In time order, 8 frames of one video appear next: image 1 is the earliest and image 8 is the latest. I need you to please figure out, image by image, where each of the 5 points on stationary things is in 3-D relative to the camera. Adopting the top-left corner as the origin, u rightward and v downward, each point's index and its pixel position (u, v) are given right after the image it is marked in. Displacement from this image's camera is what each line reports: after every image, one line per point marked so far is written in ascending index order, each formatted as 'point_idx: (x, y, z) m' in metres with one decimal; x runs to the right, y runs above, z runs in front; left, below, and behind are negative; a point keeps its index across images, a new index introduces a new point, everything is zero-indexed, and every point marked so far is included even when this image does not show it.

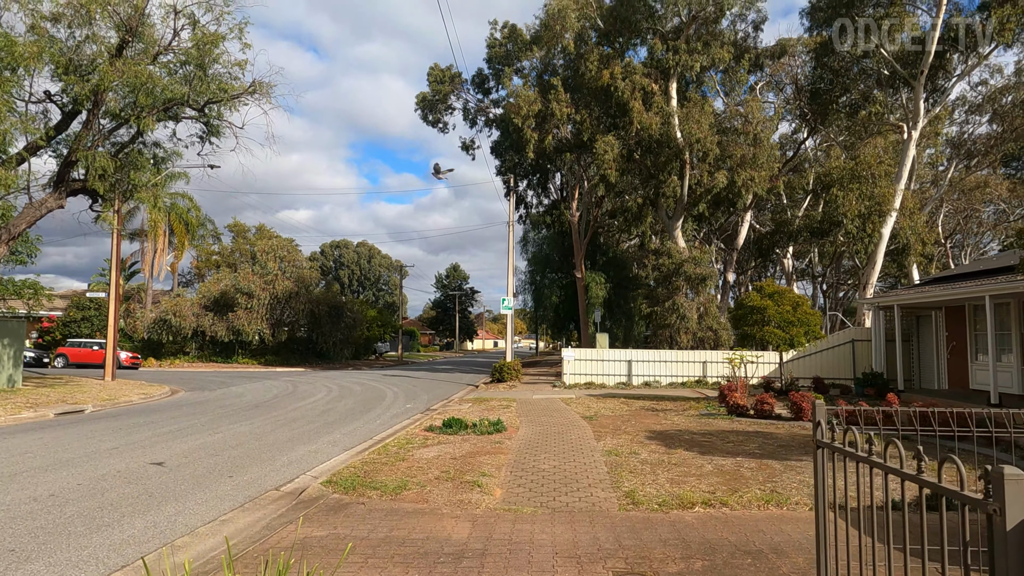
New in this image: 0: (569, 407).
0: (+1.2, -2.6, +14.5) m
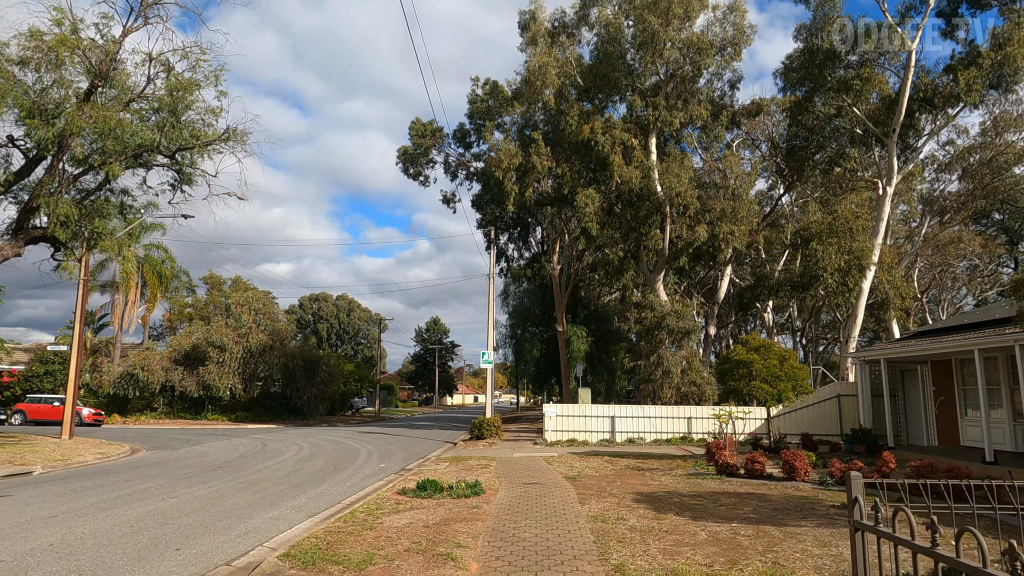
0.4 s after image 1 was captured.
0: (+0.7, -3.7, +13.8) m
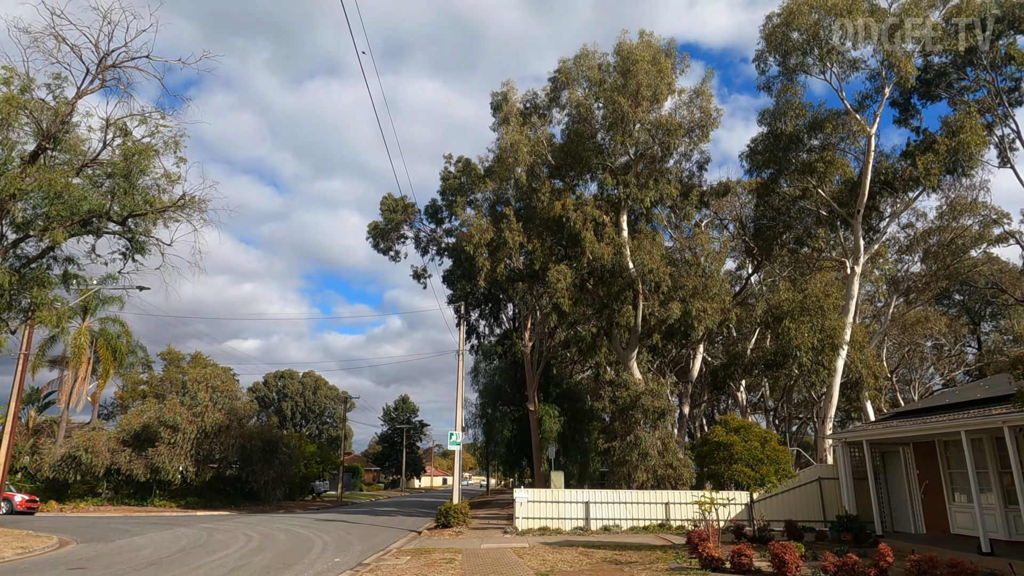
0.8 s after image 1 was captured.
0: (+0.1, -5.2, +12.7) m
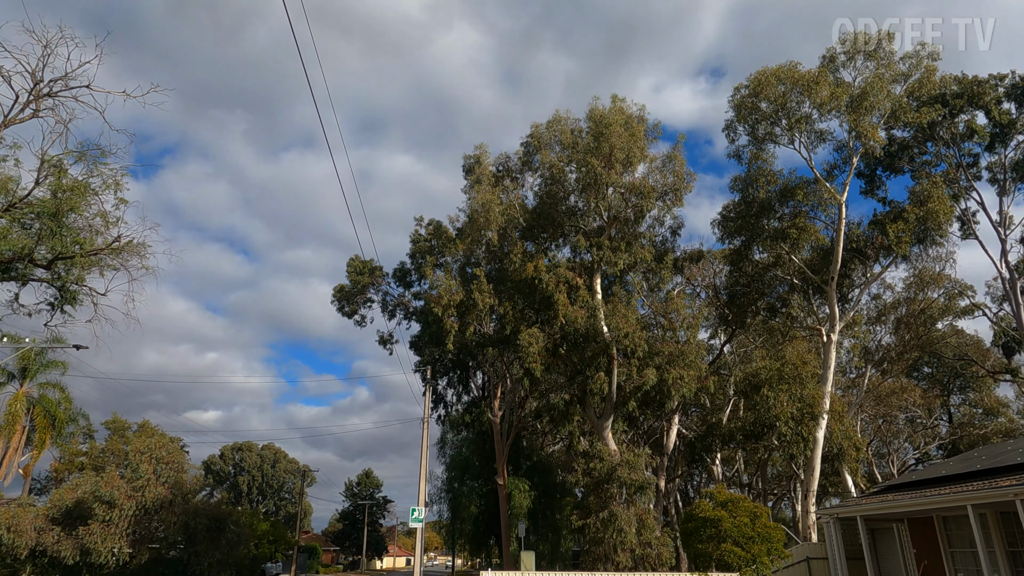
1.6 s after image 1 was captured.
0: (-0.5, -6.2, +11.1) m
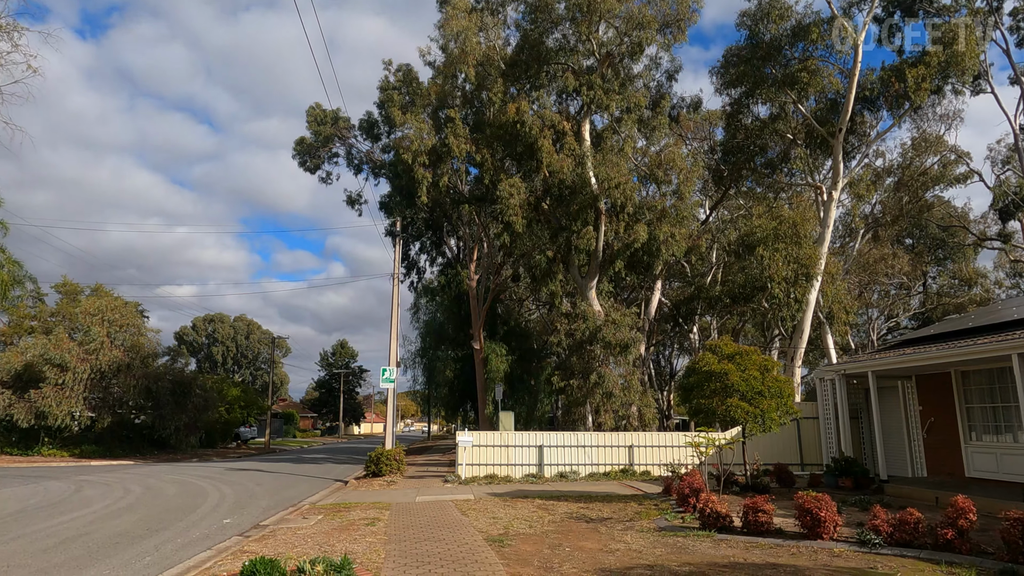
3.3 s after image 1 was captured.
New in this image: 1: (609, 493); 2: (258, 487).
0: (-0.8, -3.4, +9.9) m
1: (+1.9, -4.1, +13.3) m
2: (-6.0, -4.7, +15.8) m
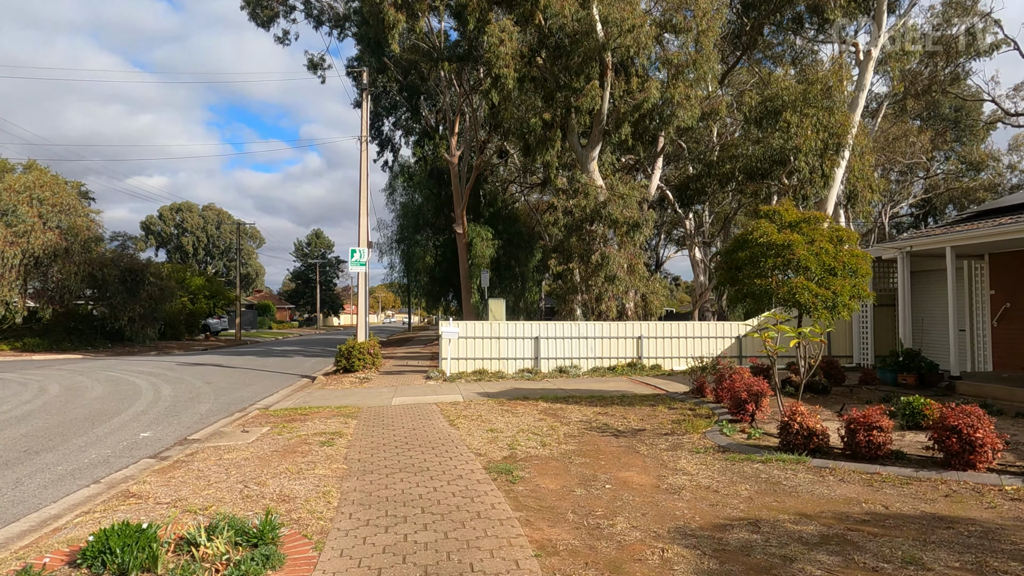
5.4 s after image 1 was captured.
0: (-0.7, -1.6, +7.6) m
1: (+1.9, -1.7, +11.1) m
2: (-6.2, -2.0, +13.4) m
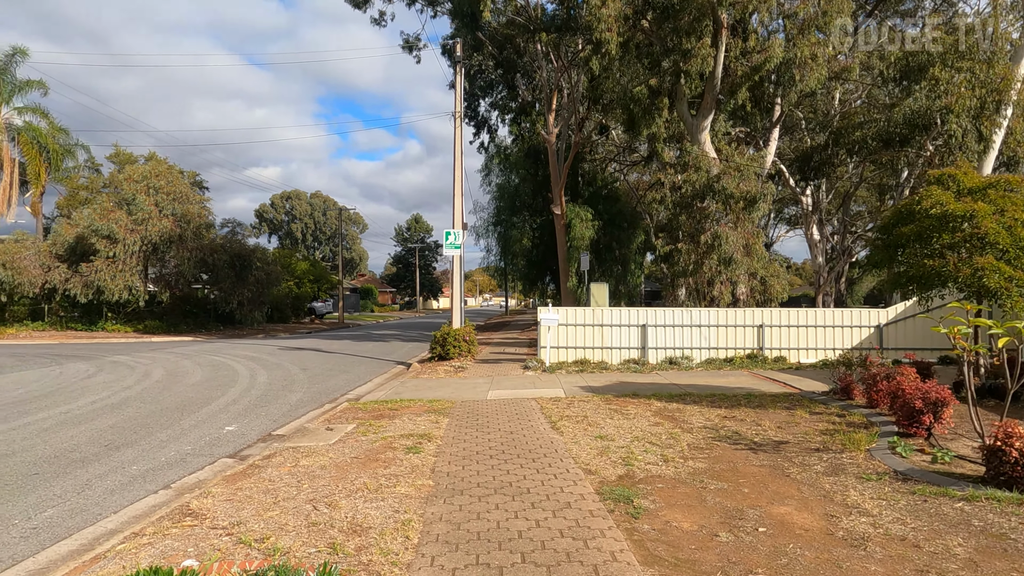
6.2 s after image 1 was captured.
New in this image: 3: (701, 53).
0: (+0.4, -1.4, +6.6) m
1: (+3.5, -1.5, +9.7) m
2: (-4.2, -1.7, +13.2) m
3: (+4.5, +5.6, +16.2) m
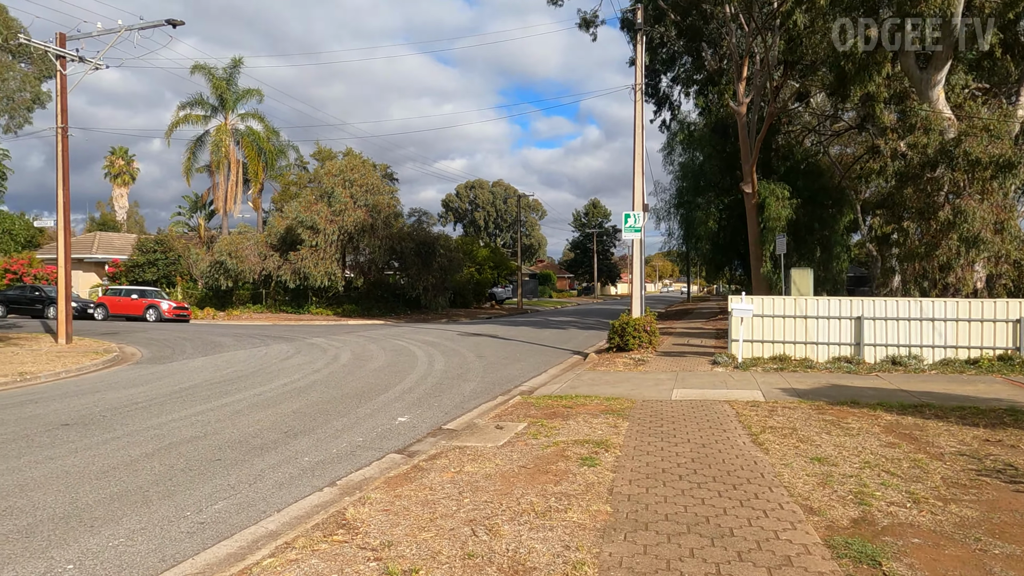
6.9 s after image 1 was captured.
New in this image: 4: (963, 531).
0: (+2.0, -1.3, +5.5) m
1: (+5.8, -1.3, +7.7) m
2: (-0.7, -1.4, +13.0) m
3: (+8.5, +5.9, +13.6) m
4: (+2.6, -1.4, +3.8) m
